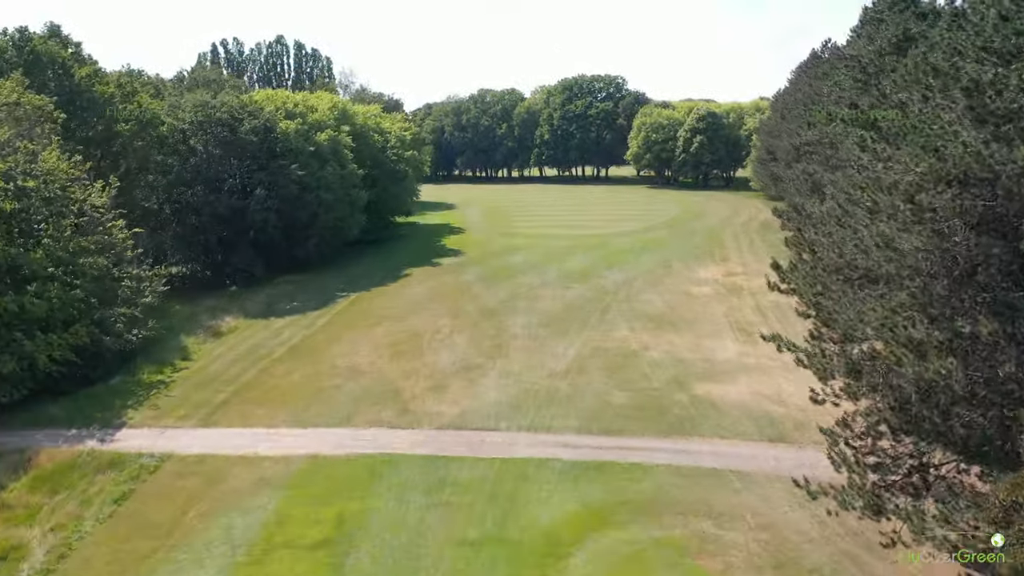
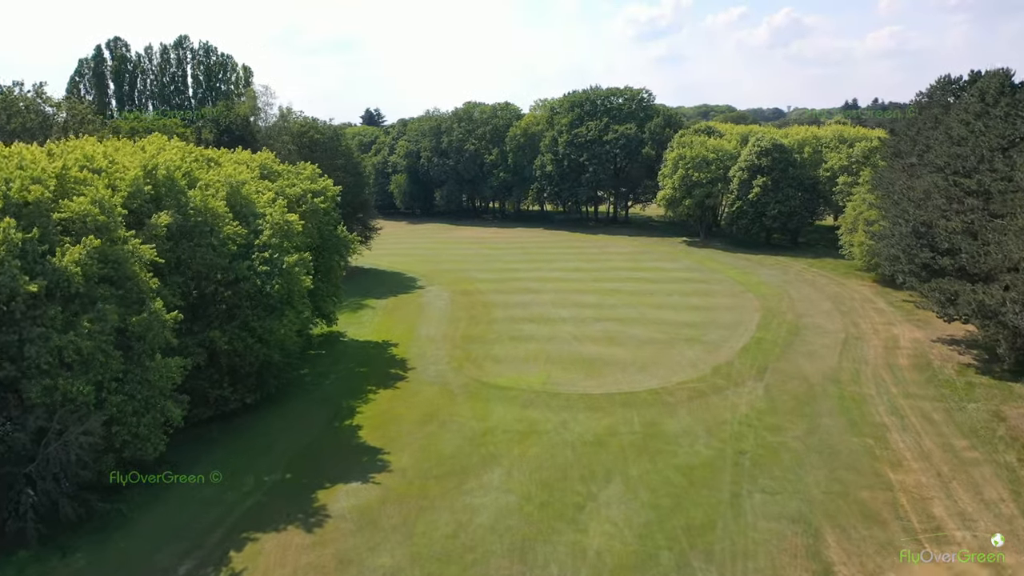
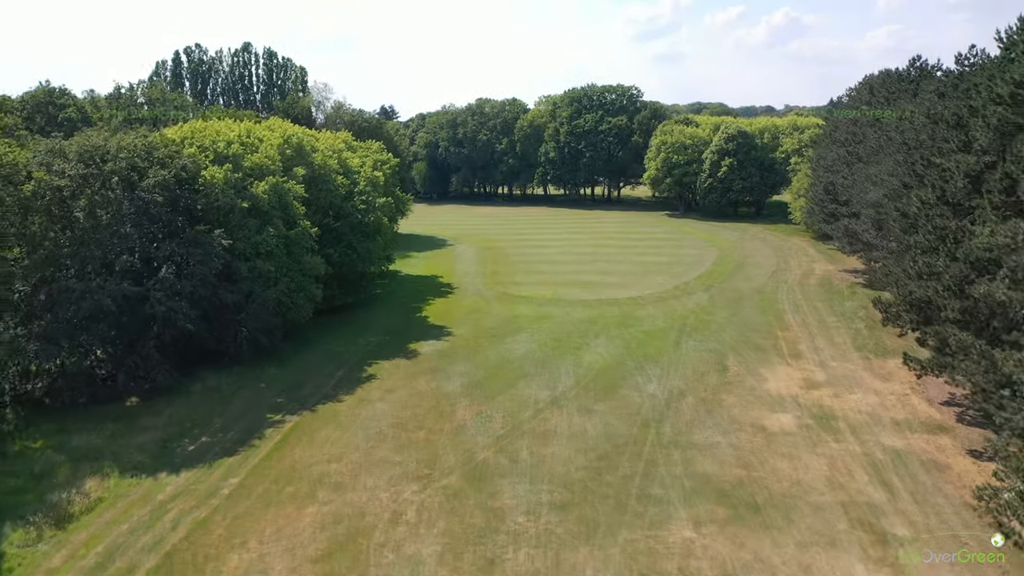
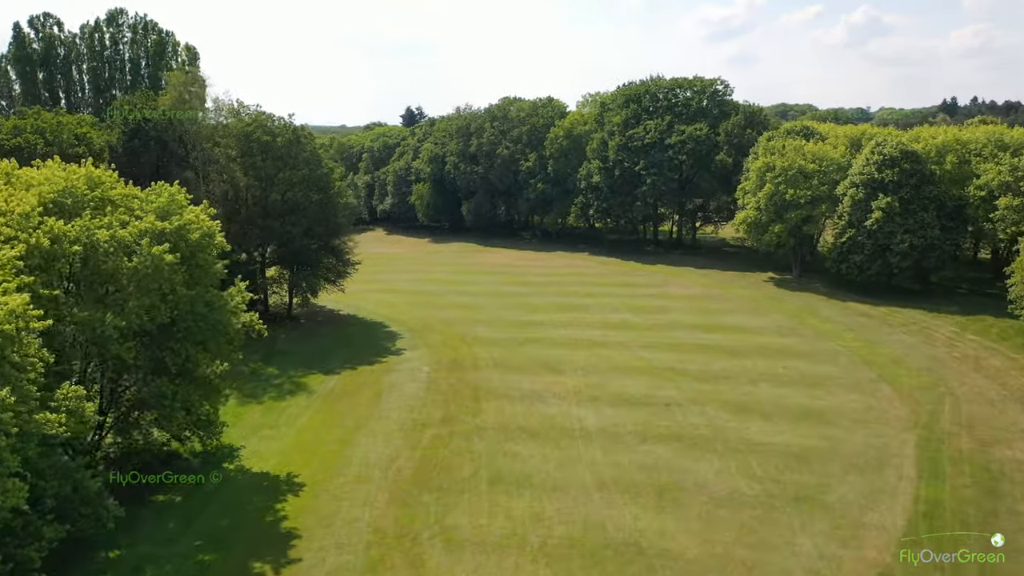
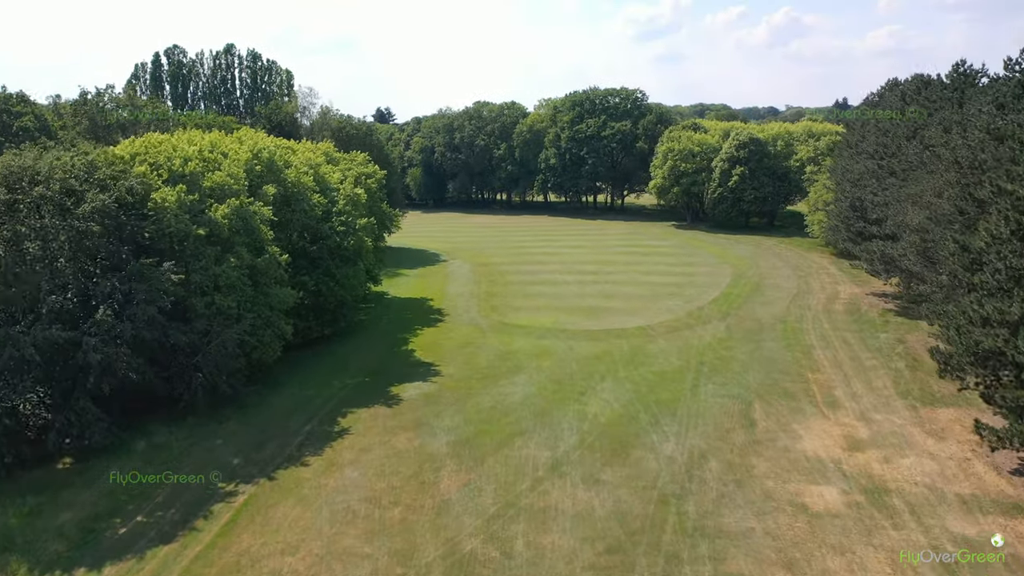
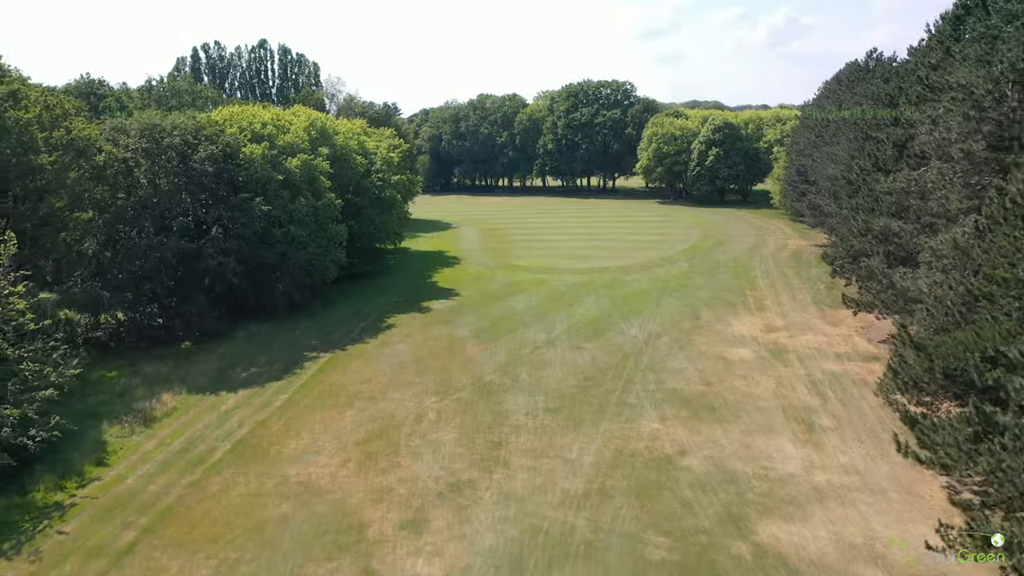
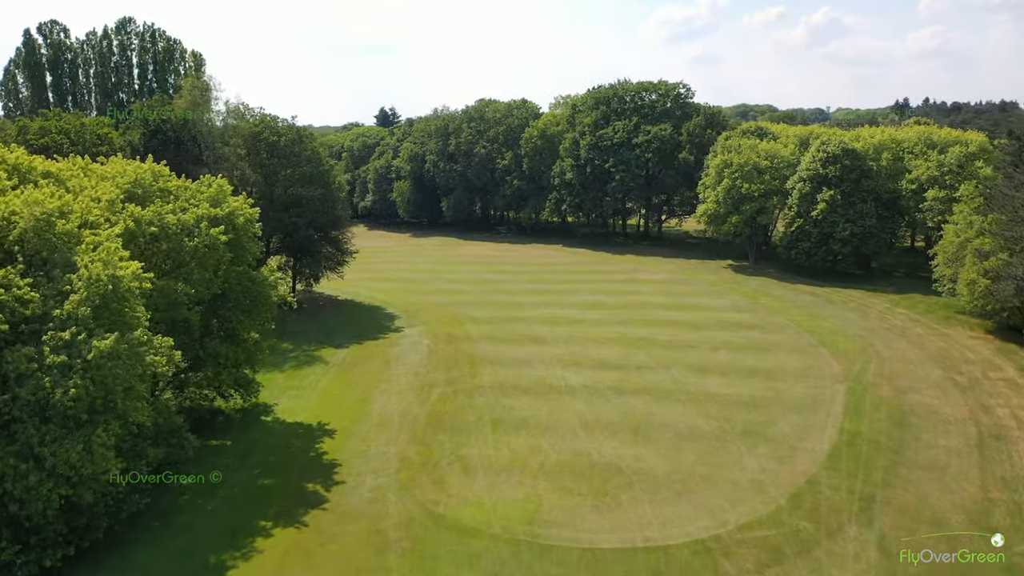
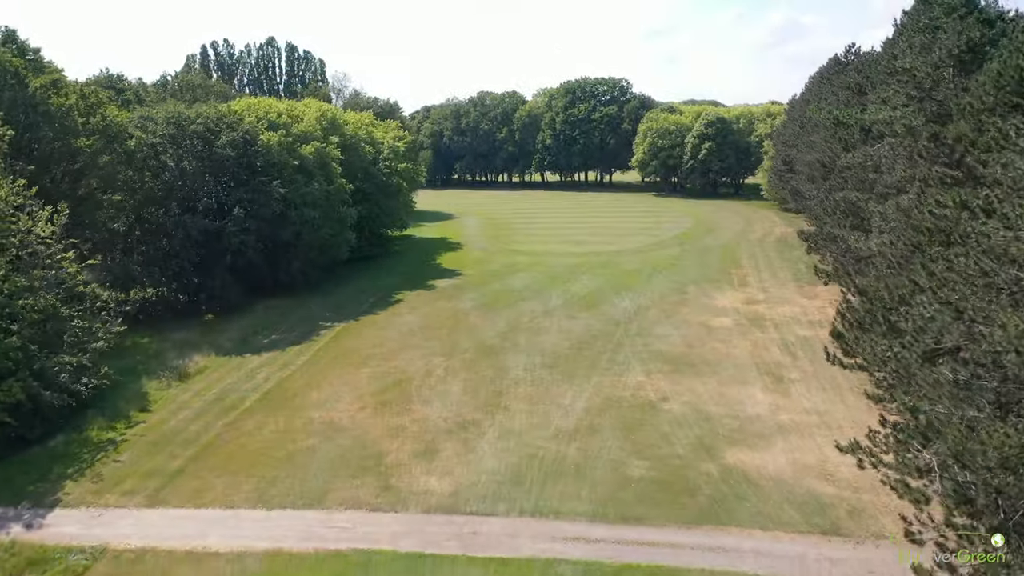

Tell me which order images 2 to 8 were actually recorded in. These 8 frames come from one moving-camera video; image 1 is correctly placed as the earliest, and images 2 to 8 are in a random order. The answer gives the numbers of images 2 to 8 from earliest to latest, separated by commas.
8, 6, 3, 5, 2, 7, 4
